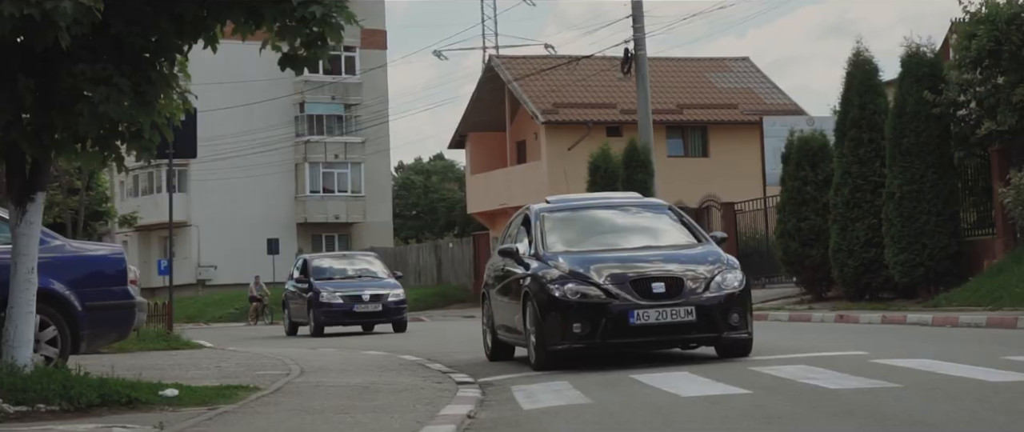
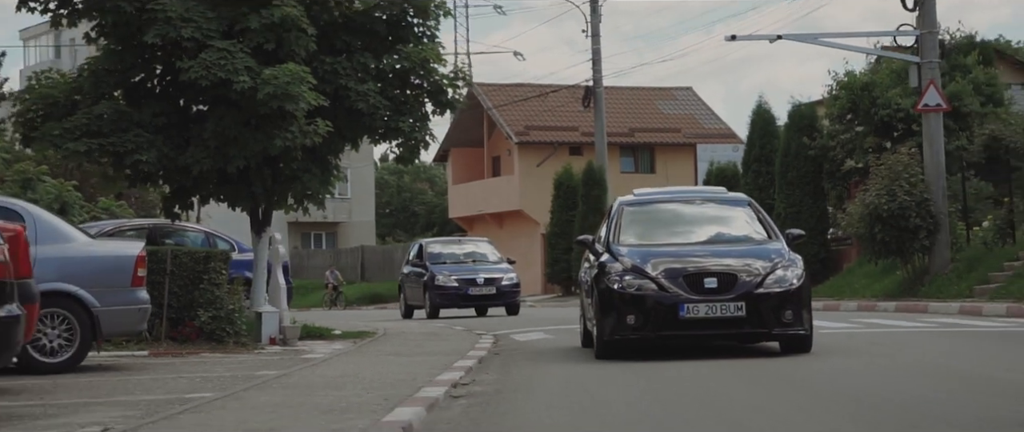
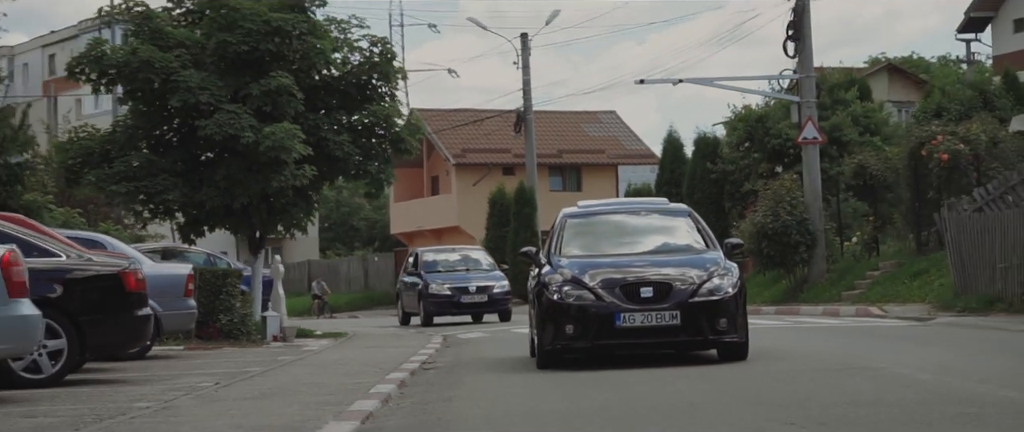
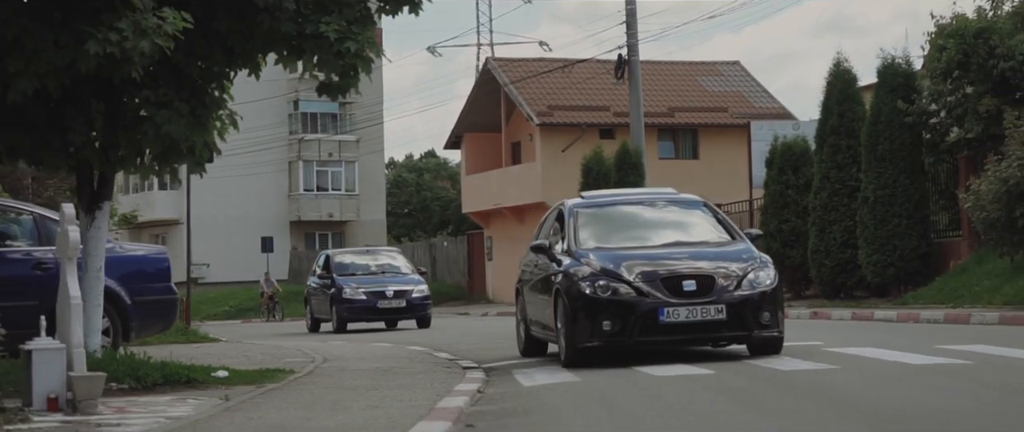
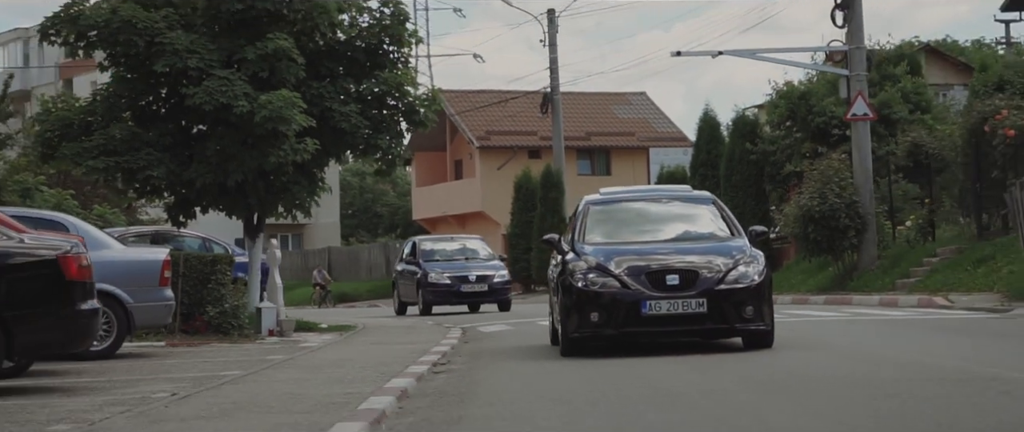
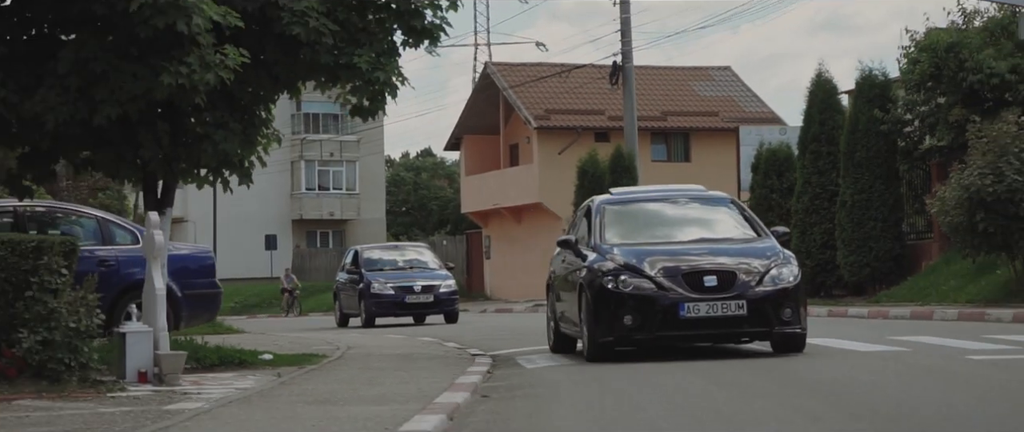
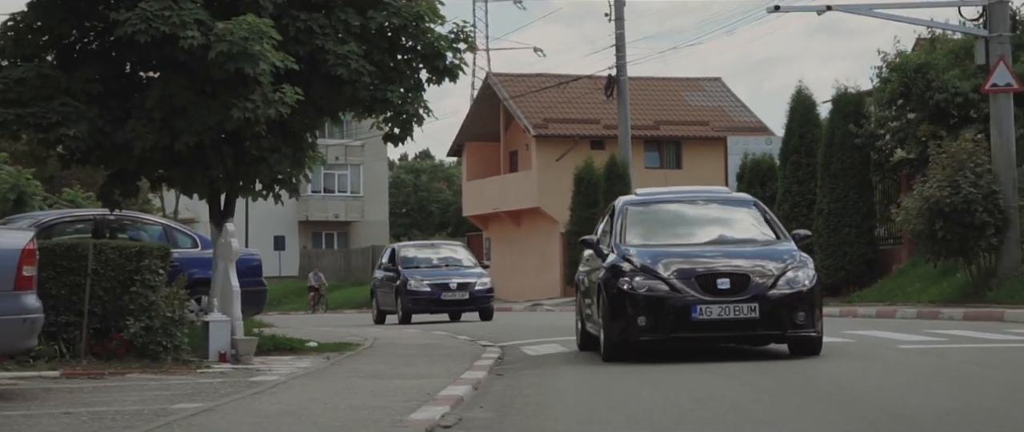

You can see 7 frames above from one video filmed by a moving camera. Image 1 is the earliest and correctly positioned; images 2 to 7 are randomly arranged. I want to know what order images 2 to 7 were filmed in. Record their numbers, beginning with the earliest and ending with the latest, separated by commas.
4, 6, 7, 2, 5, 3
